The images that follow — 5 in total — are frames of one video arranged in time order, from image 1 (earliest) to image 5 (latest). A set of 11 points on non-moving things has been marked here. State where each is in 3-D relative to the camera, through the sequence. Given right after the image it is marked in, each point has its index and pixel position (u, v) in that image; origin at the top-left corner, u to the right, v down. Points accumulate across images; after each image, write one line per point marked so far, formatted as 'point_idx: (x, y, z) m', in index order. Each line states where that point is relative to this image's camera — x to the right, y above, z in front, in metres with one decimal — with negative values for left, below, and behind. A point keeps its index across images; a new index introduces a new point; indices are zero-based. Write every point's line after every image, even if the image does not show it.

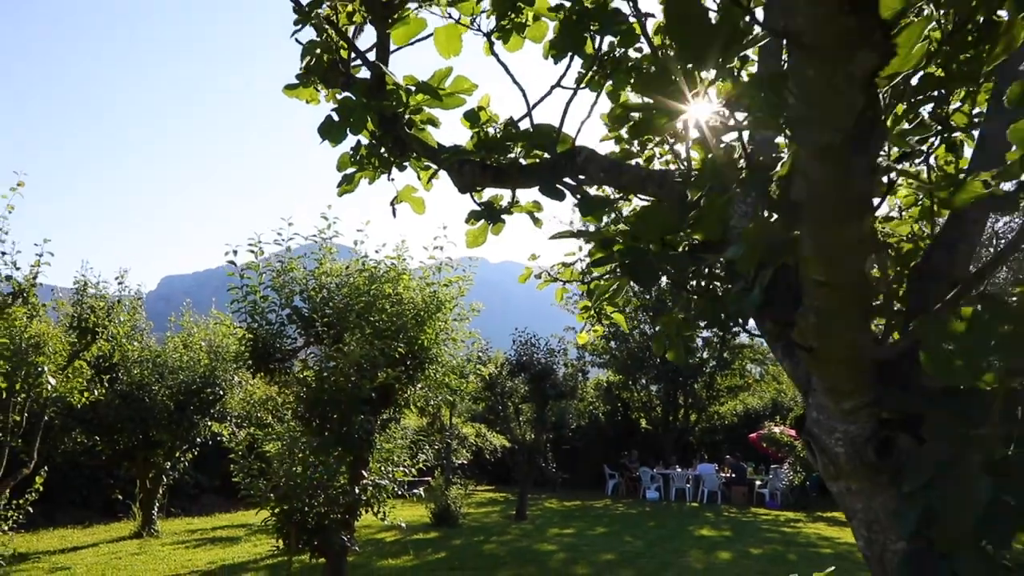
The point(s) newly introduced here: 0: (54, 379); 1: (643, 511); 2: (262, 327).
0: (-3.8, -0.8, +7.6) m
1: (+2.5, -4.3, +17.1) m
2: (-2.0, -0.3, +7.5) m
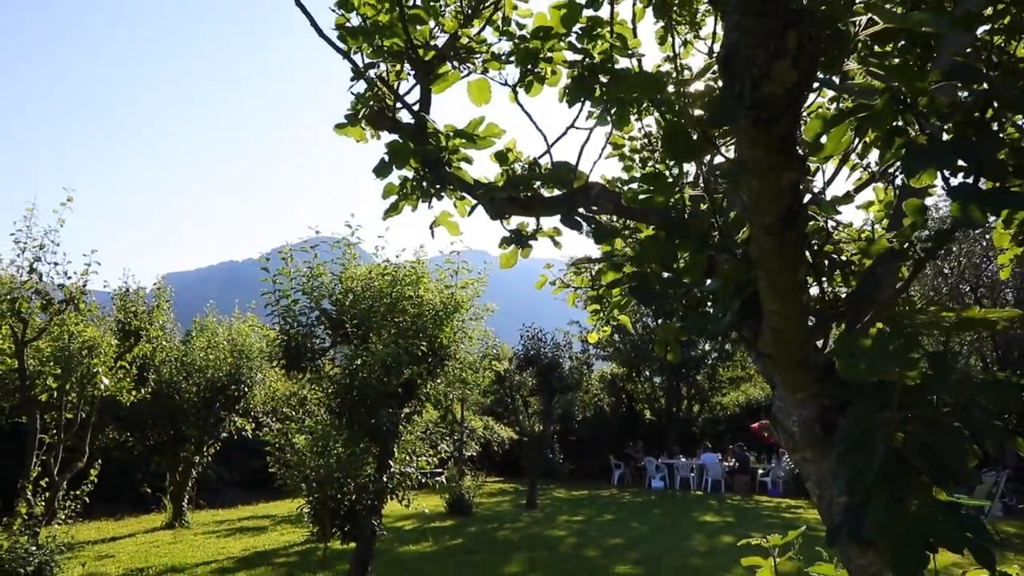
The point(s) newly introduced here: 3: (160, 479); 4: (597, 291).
0: (-3.6, -0.8, +8.1) m
1: (+2.7, -4.2, +17.6) m
2: (-1.9, -0.4, +8.1) m
3: (-6.5, -3.6, +16.9) m
4: (+0.4, 0.0, +3.7) m
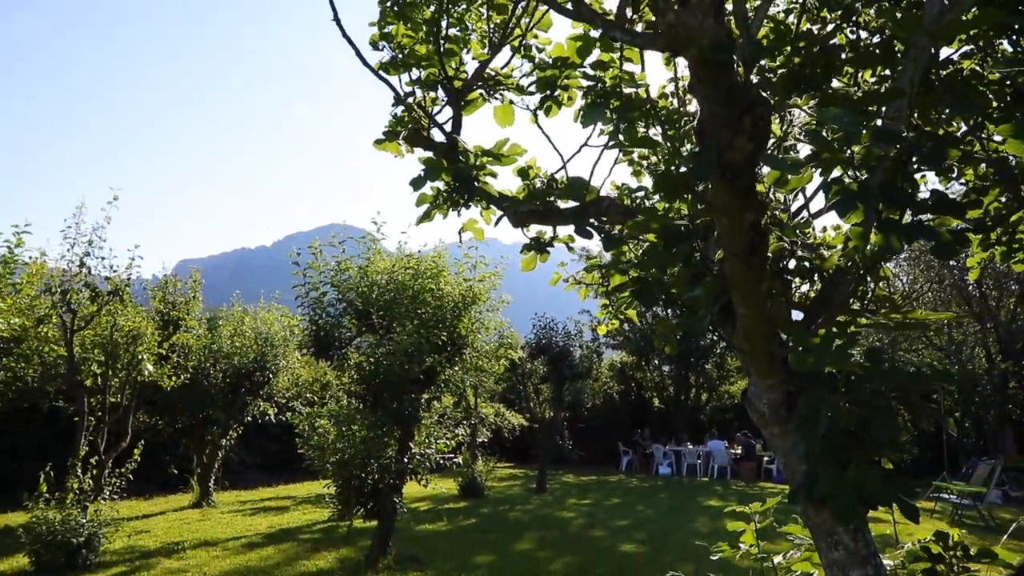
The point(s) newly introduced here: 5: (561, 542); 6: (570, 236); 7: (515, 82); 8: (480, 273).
0: (-3.5, -0.7, +8.7) m
1: (+2.9, -4.0, +18.1) m
2: (-1.8, -0.3, +8.6) m
3: (-6.3, -3.4, +17.5) m
4: (+0.4, 0.0, +4.2) m
5: (+0.5, -2.7, +9.6) m
6: (+0.2, +0.2, +3.6) m
7: (0.0, +0.9, +3.8) m
8: (-0.3, +0.2, +9.2) m
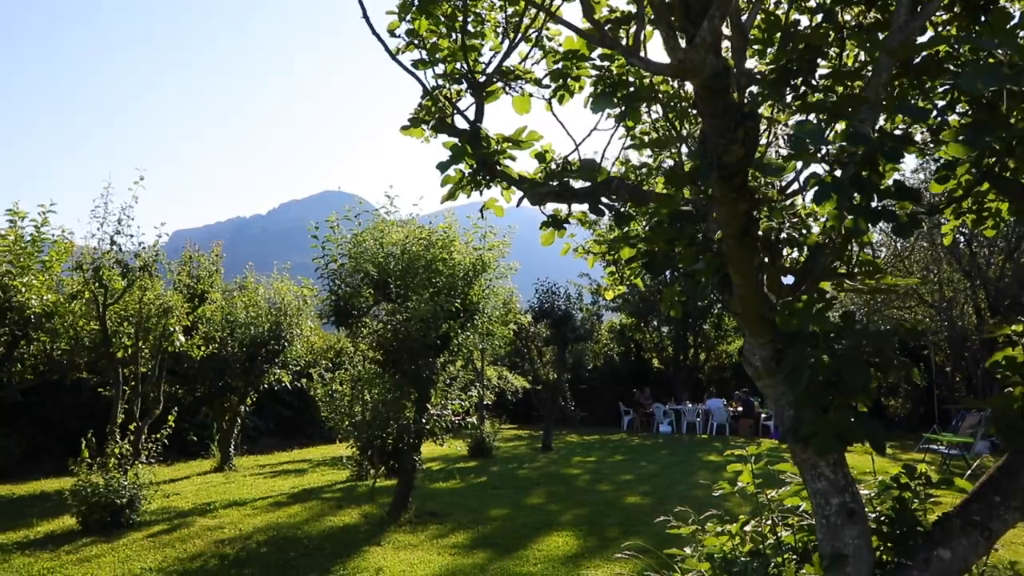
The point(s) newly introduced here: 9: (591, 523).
0: (-3.4, -0.5, +9.1) m
1: (+3.1, -3.2, +18.7) m
2: (-1.7, 0.0, +9.0) m
3: (-6.2, -2.8, +18.0) m
4: (+0.5, +0.1, +4.6) m
5: (+0.6, -2.3, +10.1) m
6: (+0.3, +0.3, +4.1) m
7: (+0.1, +1.0, +4.2) m
8: (-0.3, +0.5, +9.7) m
9: (+0.7, -2.2, +8.3) m
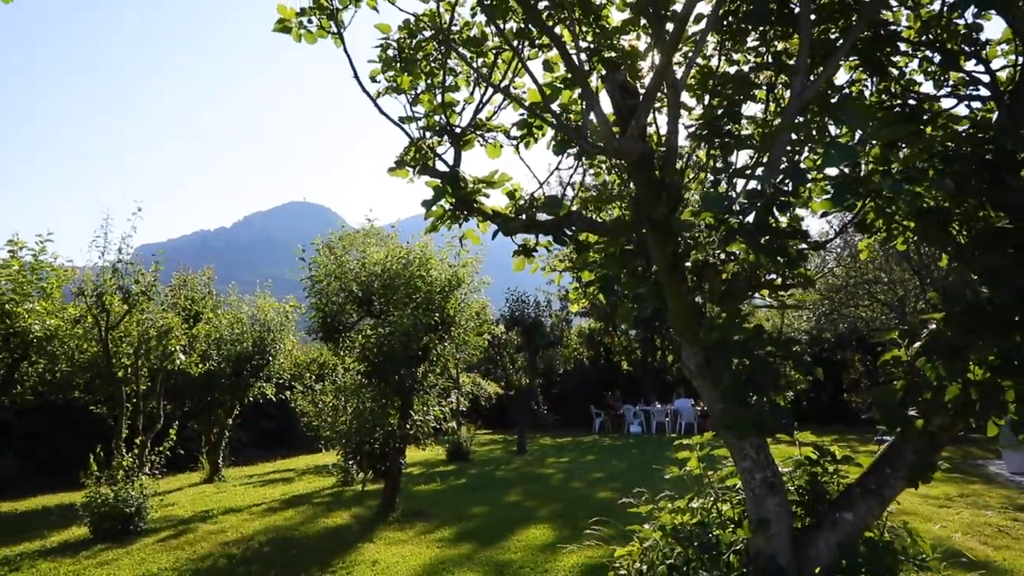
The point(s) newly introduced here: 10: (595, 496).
0: (-3.7, -0.7, +9.7) m
1: (+2.5, -3.3, +19.5) m
2: (-2.0, -0.2, +9.6) m
3: (-6.7, -3.2, +18.4) m
4: (+0.4, 0.0, +5.3) m
5: (+0.4, -2.5, +10.8) m
6: (+0.2, +0.2, +4.8) m
7: (-0.1, +0.9, +4.9) m
8: (-0.6, +0.3, +10.3) m
9: (+0.5, -2.3, +9.0) m
10: (+1.0, -2.4, +10.4) m
